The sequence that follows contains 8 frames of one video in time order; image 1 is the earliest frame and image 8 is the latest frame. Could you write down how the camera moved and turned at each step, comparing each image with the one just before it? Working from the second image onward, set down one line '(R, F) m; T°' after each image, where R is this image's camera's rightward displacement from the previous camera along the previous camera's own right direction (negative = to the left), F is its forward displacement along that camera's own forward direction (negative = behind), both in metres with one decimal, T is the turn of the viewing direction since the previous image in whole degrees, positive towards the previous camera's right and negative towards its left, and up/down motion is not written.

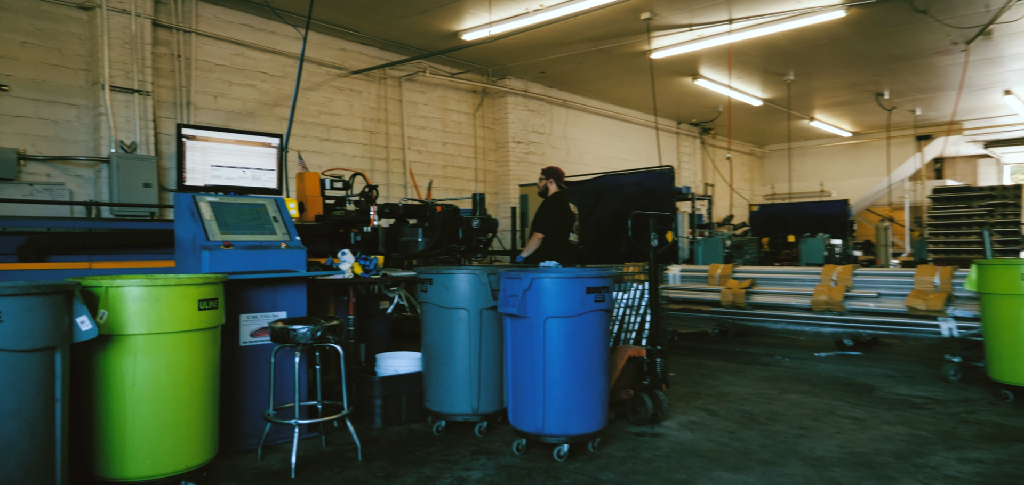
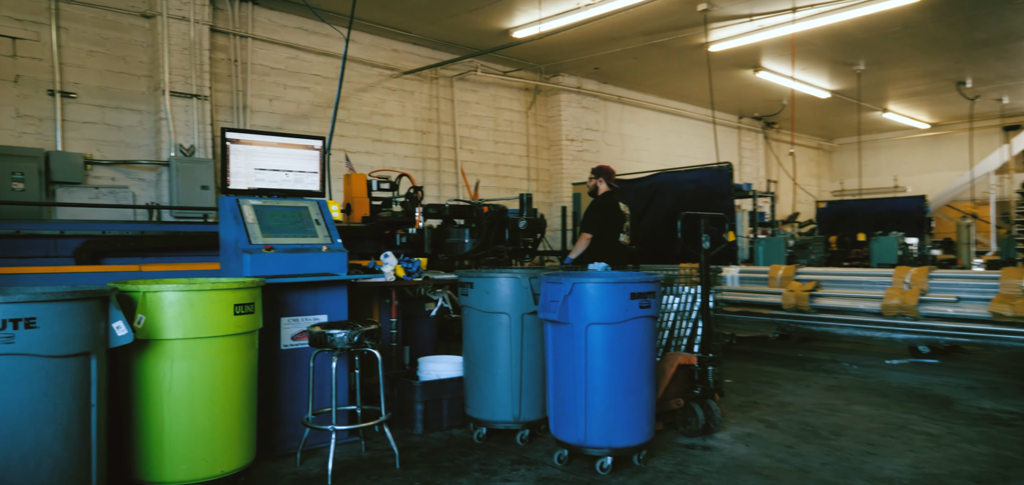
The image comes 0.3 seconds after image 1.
(+0.1, +0.1) m; -5°
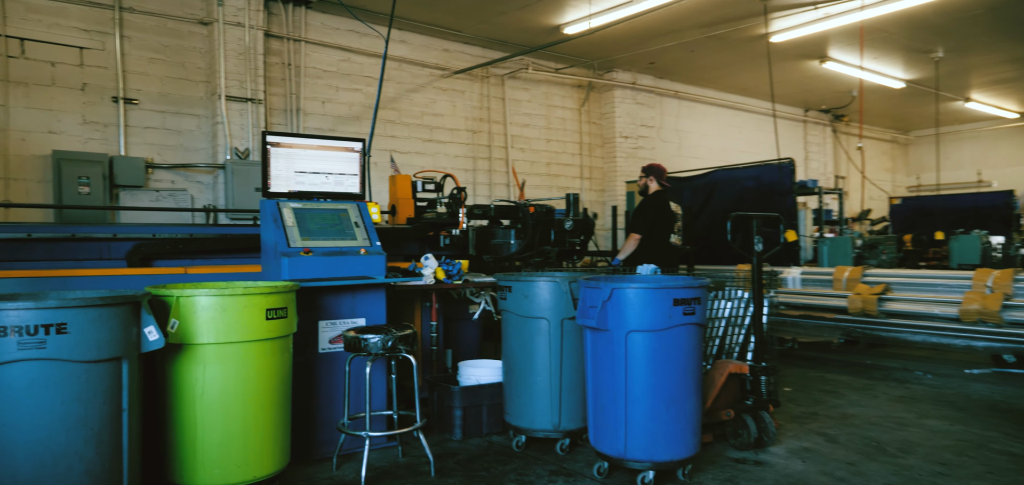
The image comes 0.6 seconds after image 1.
(+0.1, +0.1) m; -5°
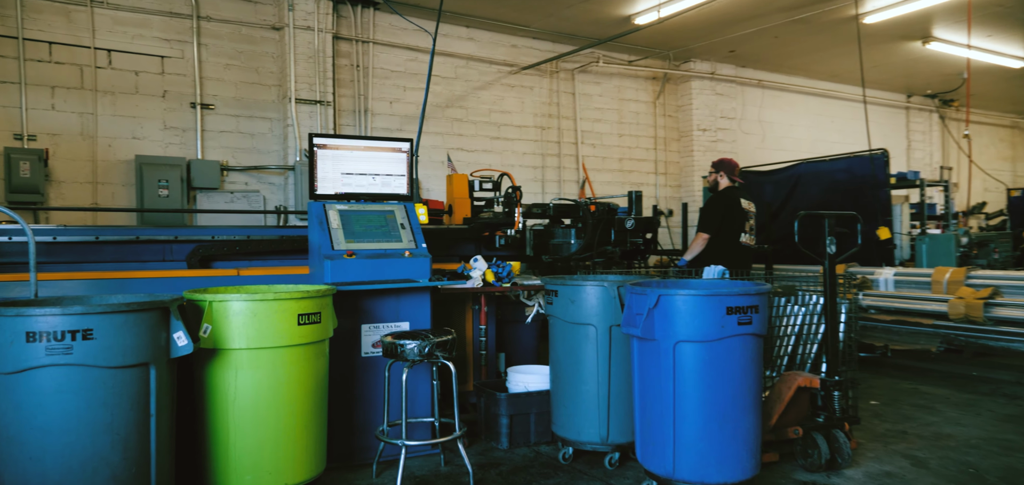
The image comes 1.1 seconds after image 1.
(+0.2, +0.2) m; -7°
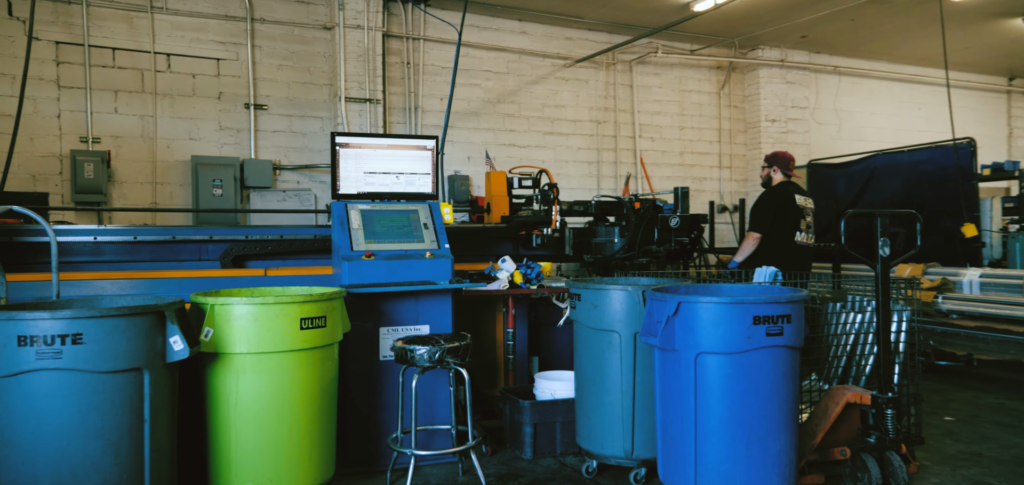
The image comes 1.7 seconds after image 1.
(+0.2, +0.2) m; -6°
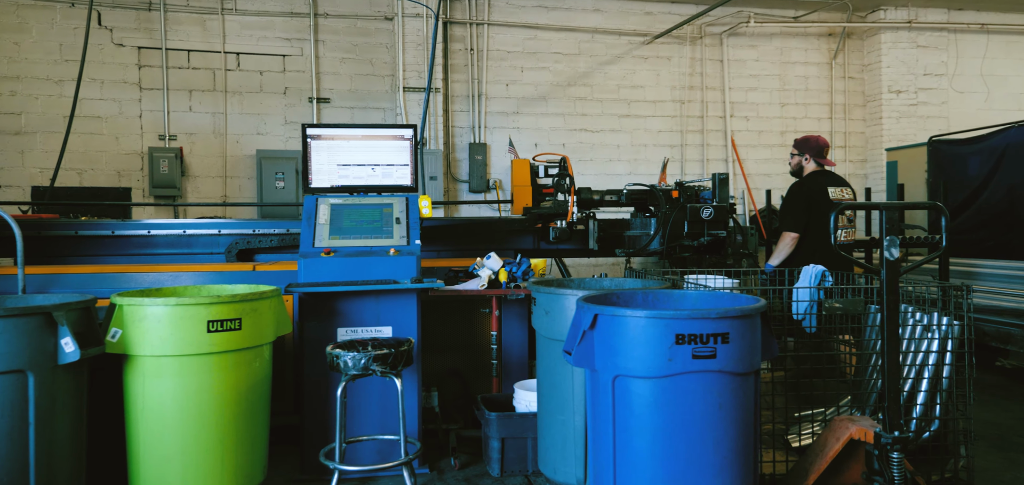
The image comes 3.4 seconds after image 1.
(+0.7, +0.4) m; -12°
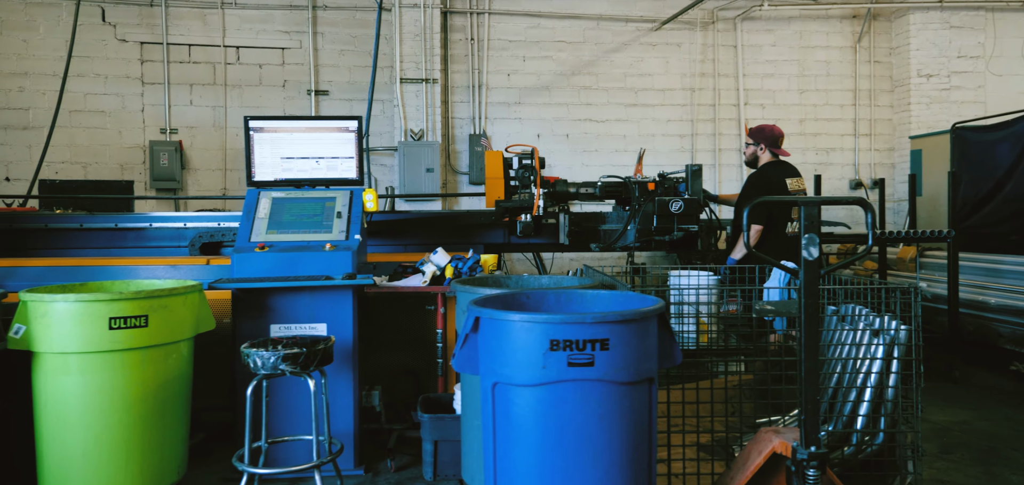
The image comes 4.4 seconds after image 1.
(+0.4, +0.1) m; -4°
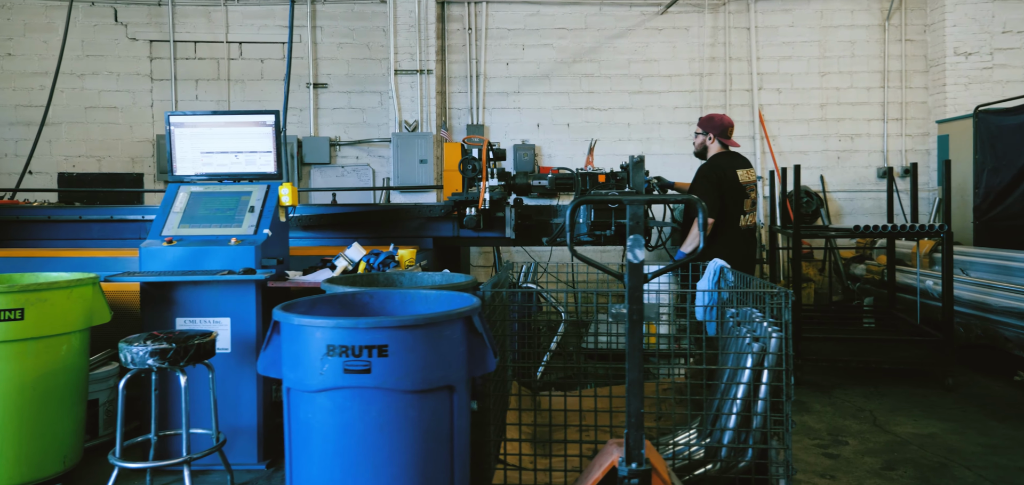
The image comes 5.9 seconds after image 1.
(+0.7, +0.1) m; -6°
